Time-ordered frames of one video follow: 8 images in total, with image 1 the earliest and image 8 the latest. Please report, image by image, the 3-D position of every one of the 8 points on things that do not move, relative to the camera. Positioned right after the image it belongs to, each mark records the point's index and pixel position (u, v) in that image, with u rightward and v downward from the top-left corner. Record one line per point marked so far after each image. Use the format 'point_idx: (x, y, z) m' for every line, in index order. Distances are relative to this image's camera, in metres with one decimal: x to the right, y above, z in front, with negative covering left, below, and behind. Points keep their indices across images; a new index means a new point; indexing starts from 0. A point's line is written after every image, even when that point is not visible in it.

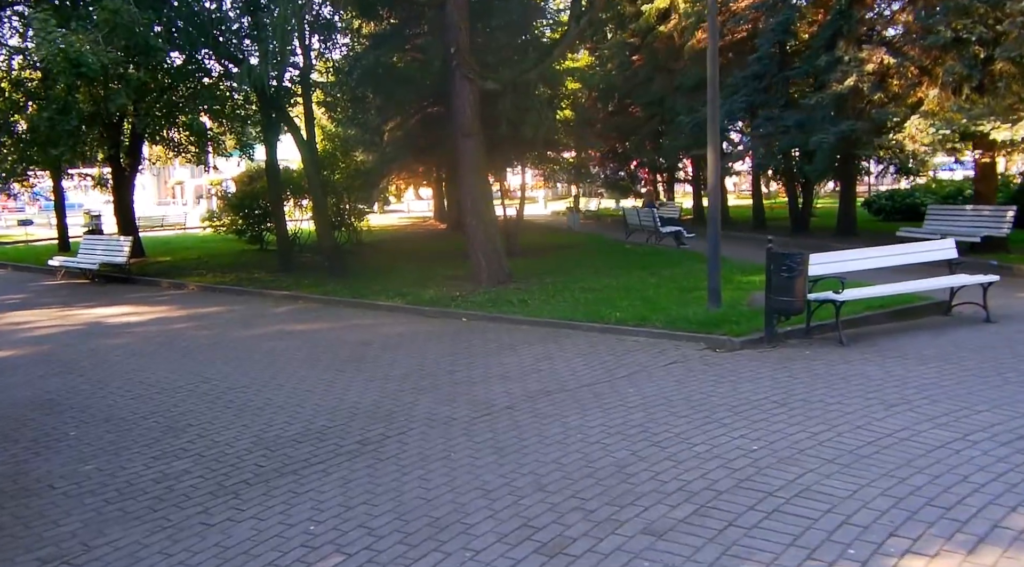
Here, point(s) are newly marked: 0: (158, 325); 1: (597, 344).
0: (-4.8, -0.6, +12.2) m
1: (+0.8, -0.6, +8.9) m
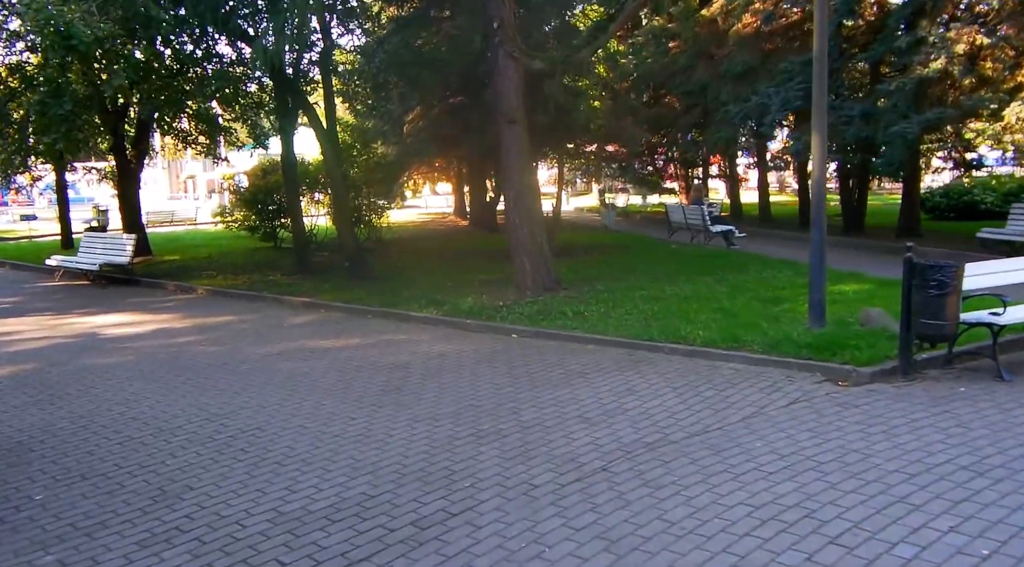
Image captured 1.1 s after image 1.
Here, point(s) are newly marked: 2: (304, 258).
0: (-4.2, -0.6, +10.7) m
1: (+1.4, -0.7, +7.4) m
2: (-3.9, +0.5, +16.8) m
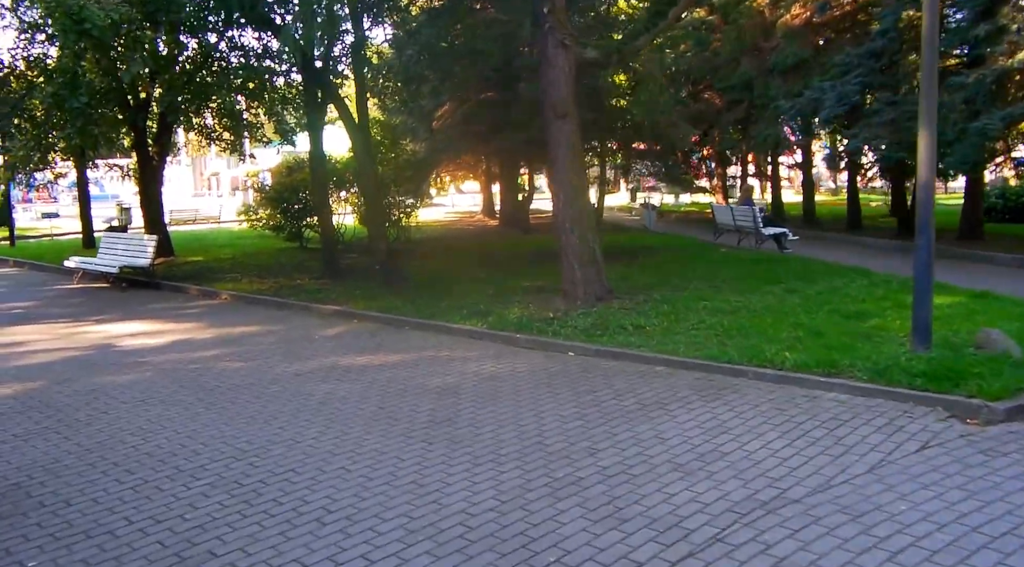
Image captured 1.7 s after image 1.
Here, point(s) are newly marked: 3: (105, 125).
0: (-3.6, -0.7, +9.8) m
1: (+1.9, -0.8, +6.4) m
2: (-3.1, +0.4, +15.9) m
3: (-6.3, +2.5, +14.1) m
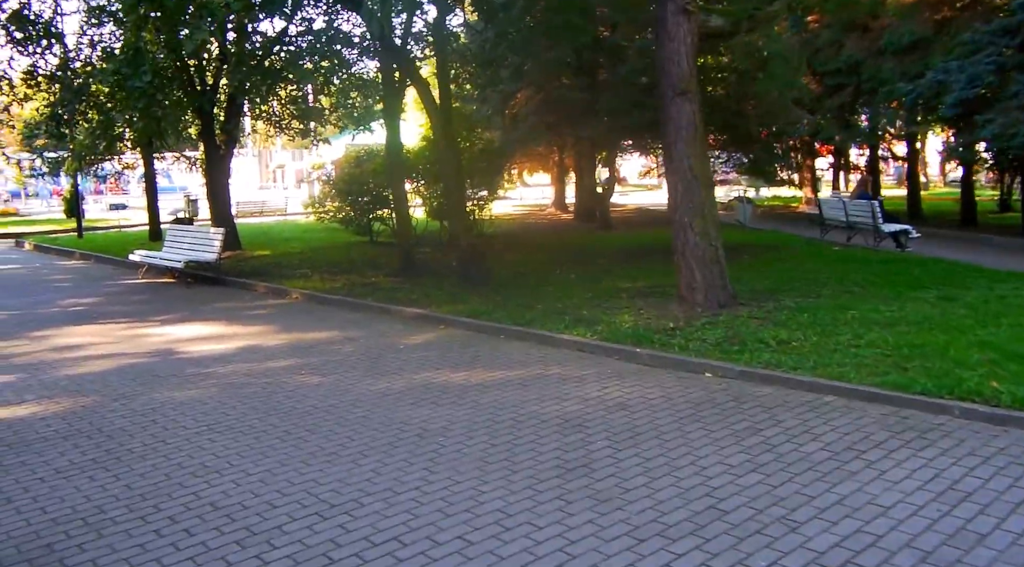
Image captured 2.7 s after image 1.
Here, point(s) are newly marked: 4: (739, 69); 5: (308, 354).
0: (-2.5, -0.7, +8.7) m
1: (+2.7, -0.9, +4.9) m
2: (-1.7, +0.4, +14.7) m
3: (-4.9, +2.5, +13.1) m
4: (+3.8, +3.6, +15.1) m
5: (-2.0, -0.7, +8.9) m
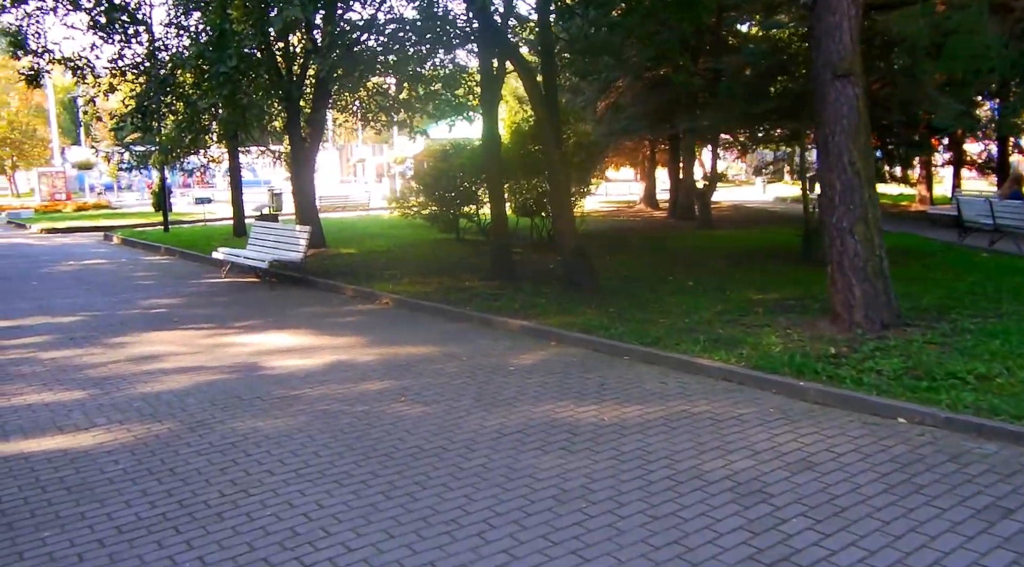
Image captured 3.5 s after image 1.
0: (-1.5, -0.8, +7.7) m
1: (+3.5, -1.1, +3.4) m
2: (-0.1, +0.4, +13.6) m
3: (-3.4, +2.5, +12.2) m
4: (+5.5, +3.4, +13.5) m
5: (-0.9, -0.8, +7.8) m
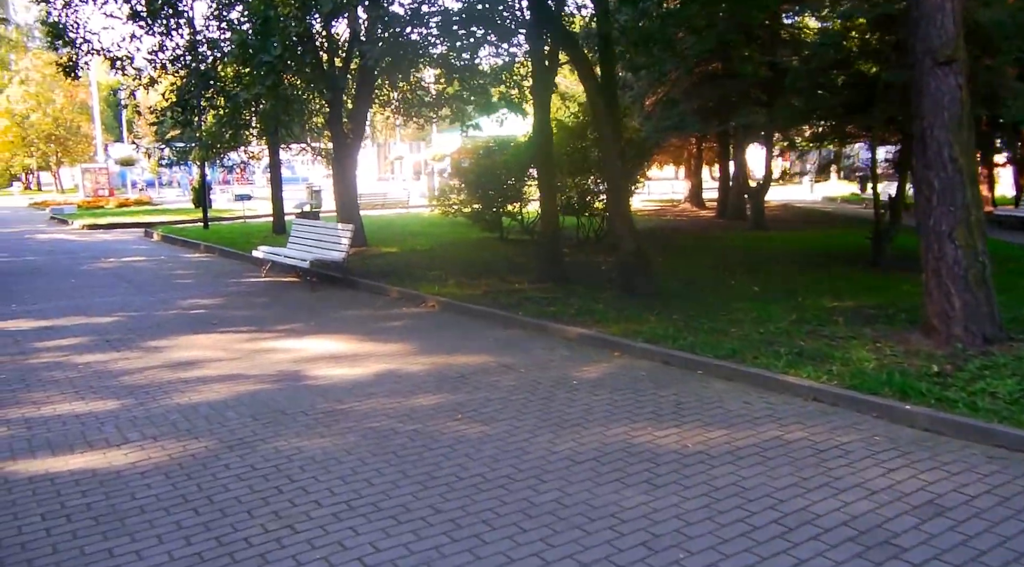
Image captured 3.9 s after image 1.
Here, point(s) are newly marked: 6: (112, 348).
0: (-1.0, -0.9, +7.1) m
1: (+3.8, -1.2, +2.7) m
2: (+0.7, +0.3, +13.0) m
3: (-2.7, +2.5, +11.7) m
4: (+6.2, +3.3, +12.7) m
5: (-0.4, -0.8, +7.2) m
6: (-4.2, -0.7, +9.6) m
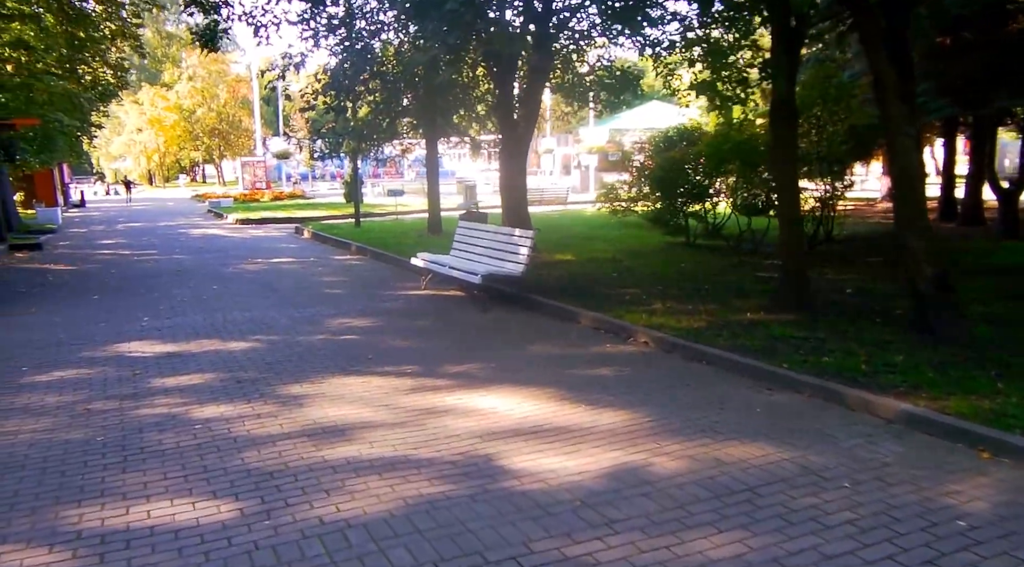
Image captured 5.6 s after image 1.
0: (+0.6, -1.2, +4.4) m
1: (+4.7, -1.6, -0.7) m
2: (+3.2, 0.0, +10.0) m
3: (-0.3, +2.2, +9.2) m
4: (+8.7, +2.9, +8.8) m
5: (+1.2, -1.1, +4.4) m
6: (-2.2, -0.9, +7.4) m
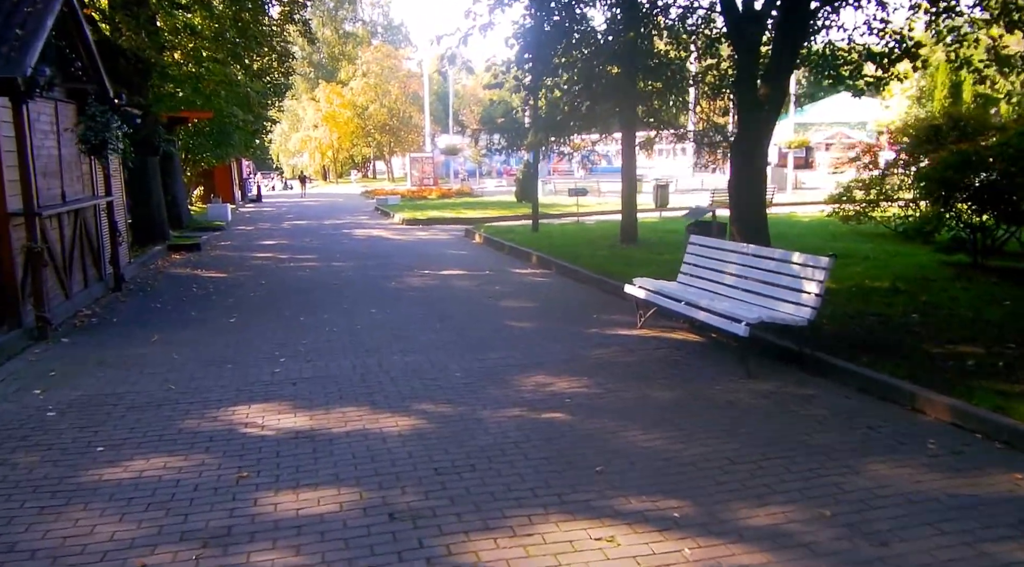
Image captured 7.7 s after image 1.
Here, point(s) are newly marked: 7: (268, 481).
0: (+1.7, -1.6, +0.8) m
1: (+4.8, -2.2, -4.9) m
2: (+5.2, -0.5, +5.8) m
3: (+1.7, +1.8, +5.6) m
4: (+10.5, +2.2, +3.7) m
5: (+2.3, -1.6, +0.7) m
6: (-0.5, -1.3, +4.2) m
7: (-1.5, -1.2, +5.5) m
